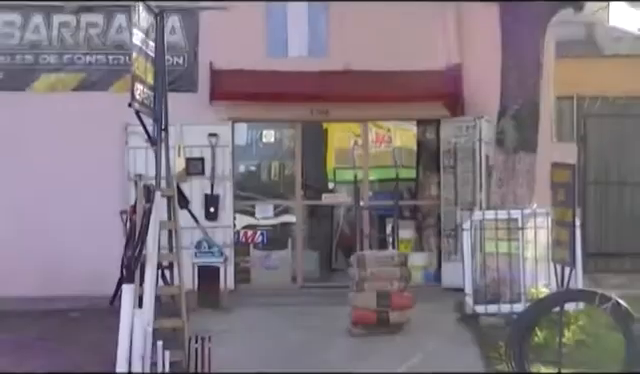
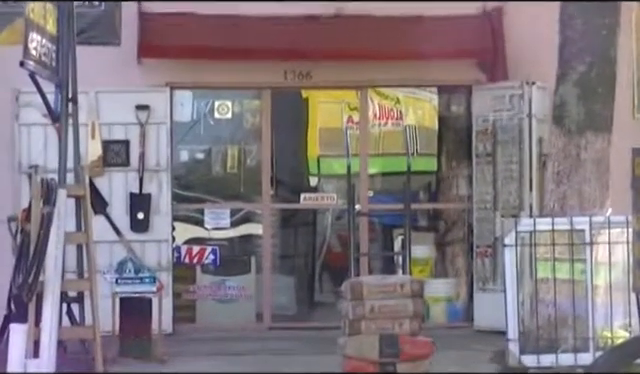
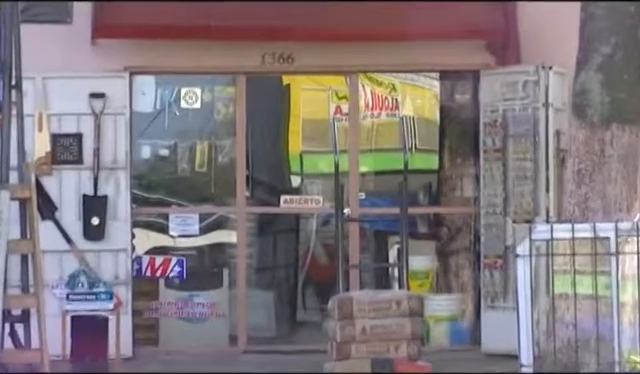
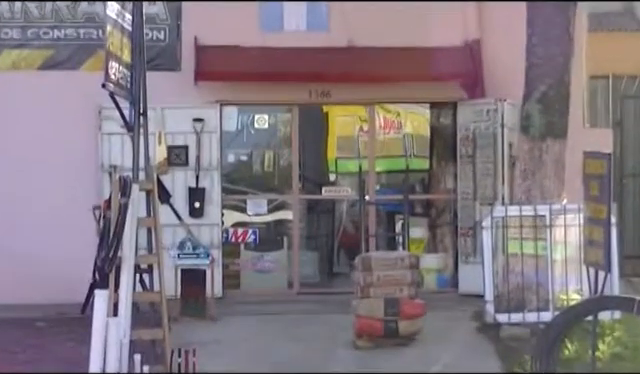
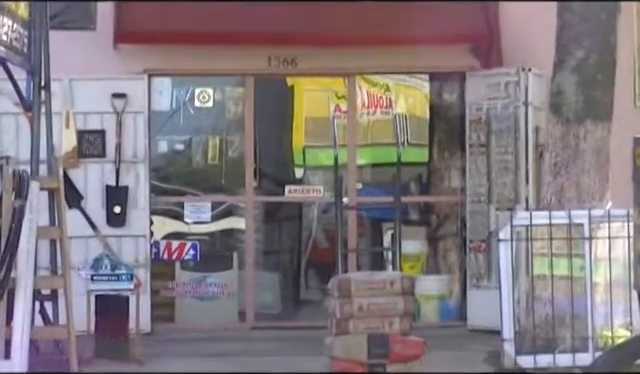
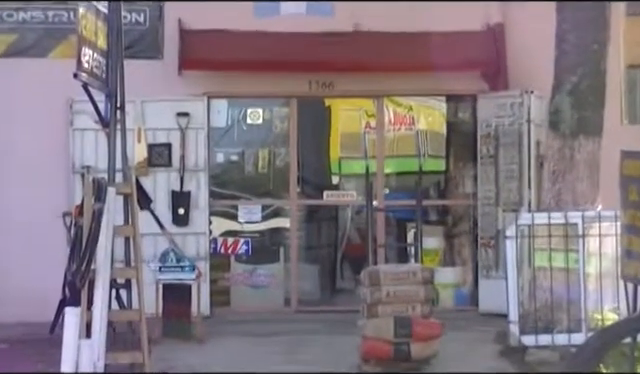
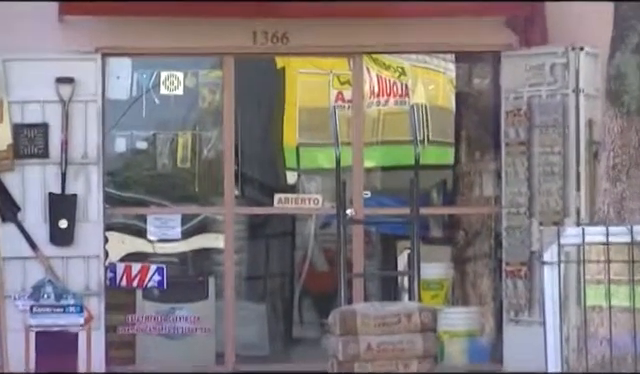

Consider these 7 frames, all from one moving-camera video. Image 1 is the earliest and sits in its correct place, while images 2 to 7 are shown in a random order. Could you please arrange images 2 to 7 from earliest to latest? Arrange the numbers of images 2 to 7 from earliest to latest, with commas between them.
4, 6, 2, 5, 3, 7
